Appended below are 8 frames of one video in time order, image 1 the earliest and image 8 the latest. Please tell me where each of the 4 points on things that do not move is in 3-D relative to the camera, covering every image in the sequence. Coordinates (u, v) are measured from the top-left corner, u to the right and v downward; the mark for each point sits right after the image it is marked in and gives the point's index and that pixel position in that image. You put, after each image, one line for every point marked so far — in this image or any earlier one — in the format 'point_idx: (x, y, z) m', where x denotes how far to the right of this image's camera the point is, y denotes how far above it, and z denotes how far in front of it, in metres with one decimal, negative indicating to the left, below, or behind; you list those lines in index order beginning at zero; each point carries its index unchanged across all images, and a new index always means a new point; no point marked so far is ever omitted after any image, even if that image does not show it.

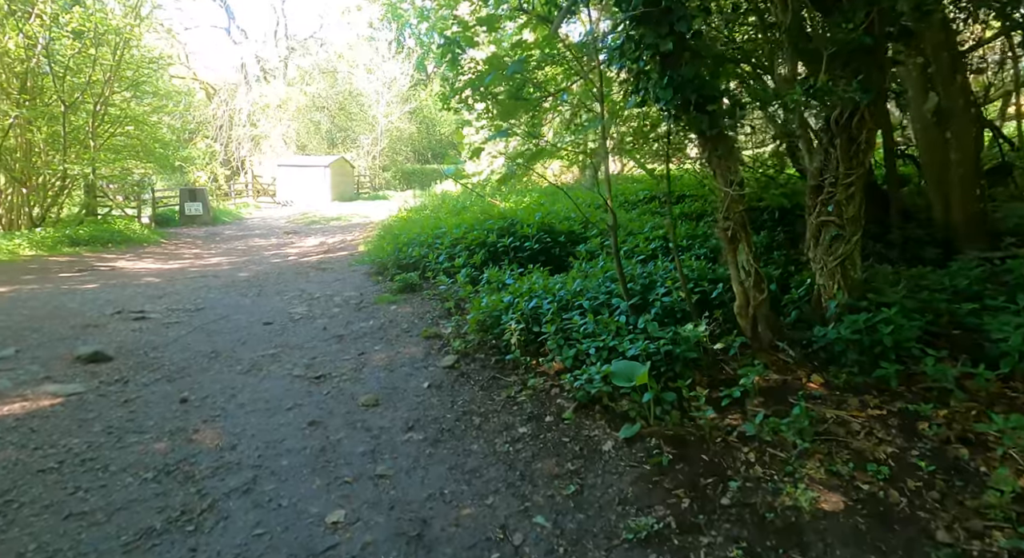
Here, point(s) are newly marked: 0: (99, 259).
0: (-8.3, +0.4, +14.4) m
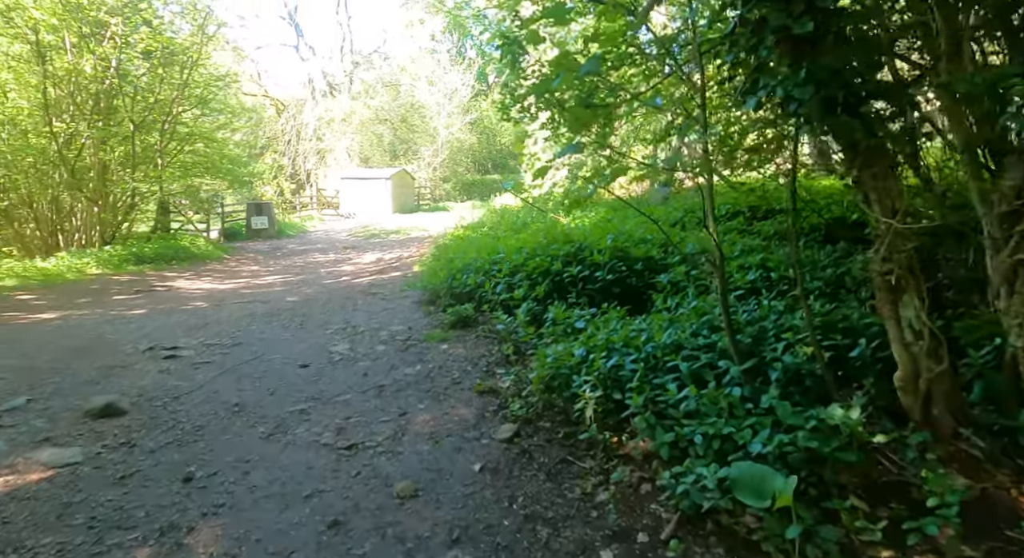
0: (-7.0, 0.0, +14.2) m
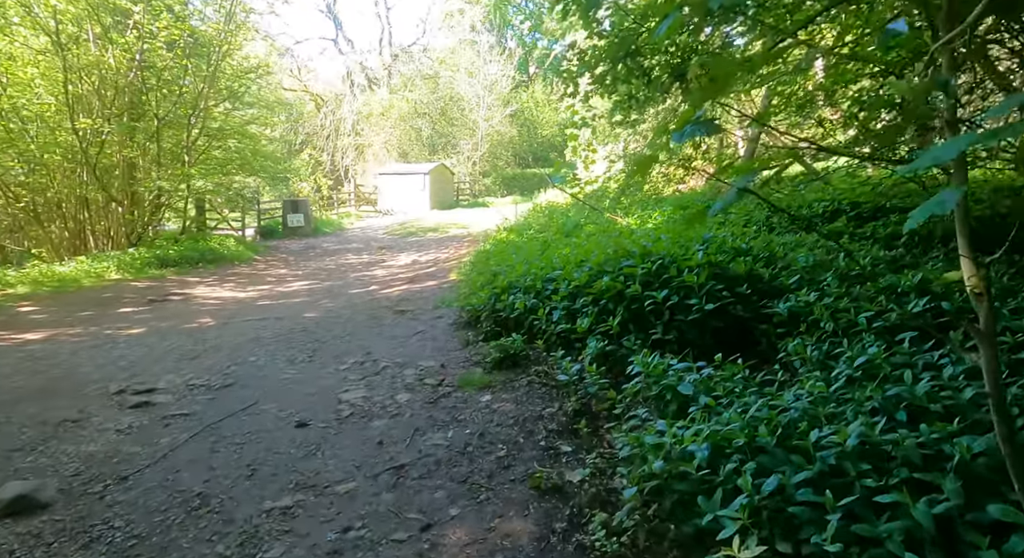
0: (-6.2, -0.1, +13.2) m
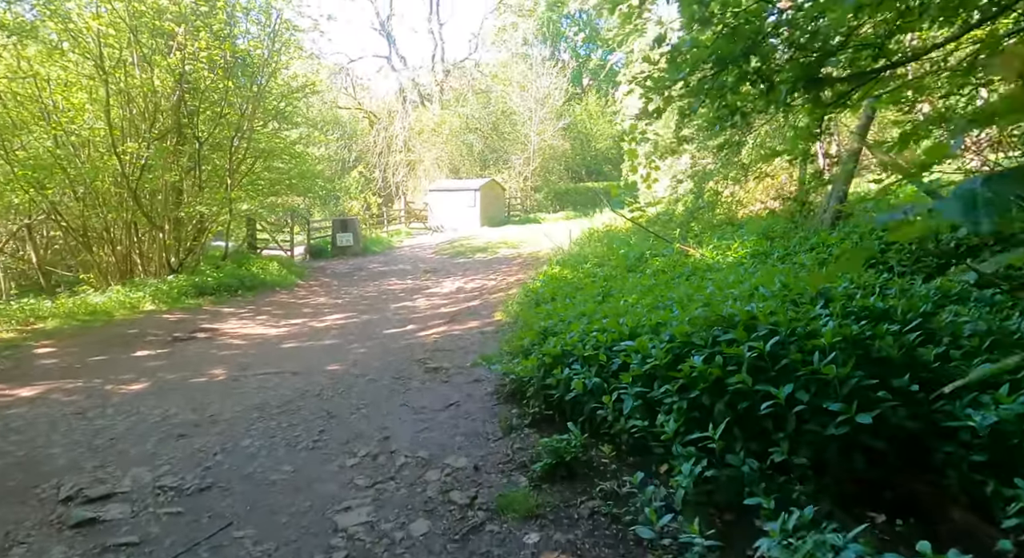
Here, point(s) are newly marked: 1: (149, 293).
0: (-5.2, -0.7, +12.5) m
1: (-6.9, -0.3, +13.7) m
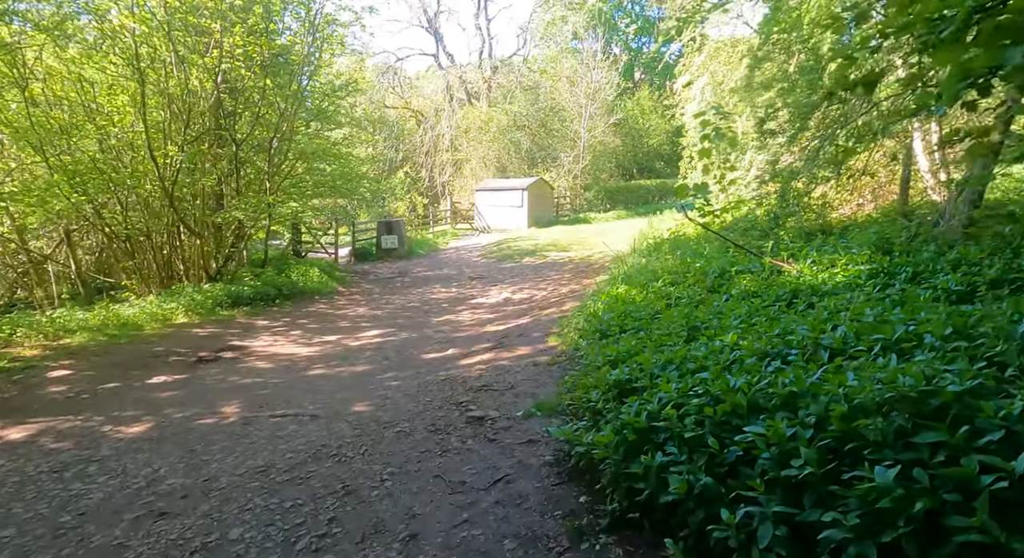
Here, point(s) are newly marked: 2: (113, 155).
0: (-4.4, -0.8, +11.6) m
1: (-6.0, -0.5, +12.9) m
2: (-7.8, +2.4, +14.0) m
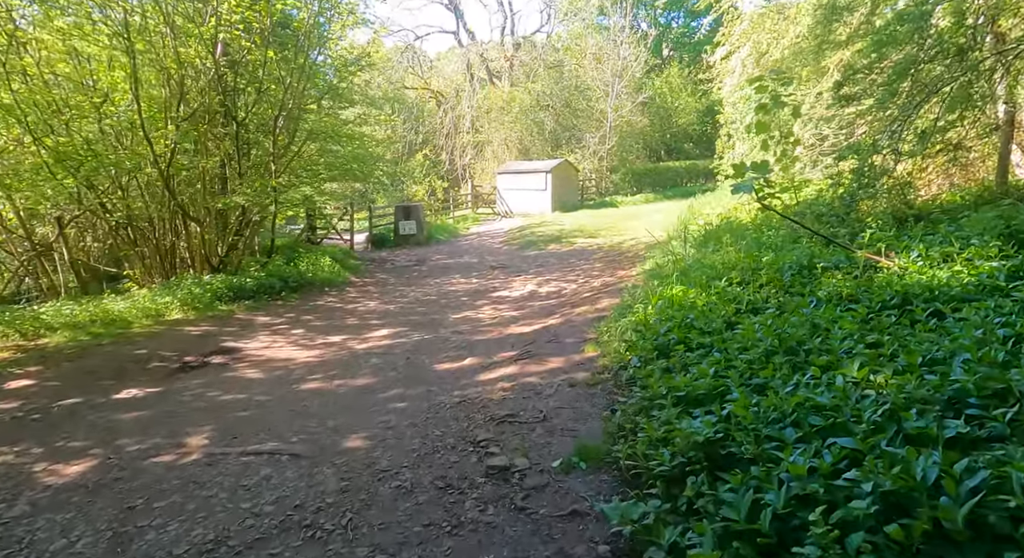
0: (-4.0, -0.7, +10.5) m
1: (-5.6, -0.3, +11.8) m
2: (-7.3, +2.6, +12.9) m
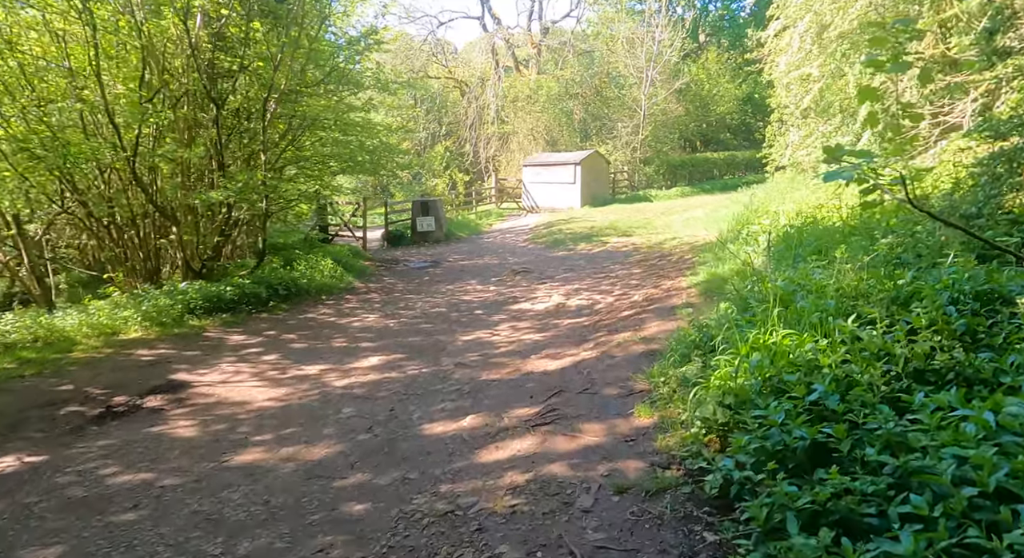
0: (-3.7, -0.9, +8.7) m
1: (-5.2, -0.5, +10.1) m
2: (-6.9, +2.4, +11.1) m
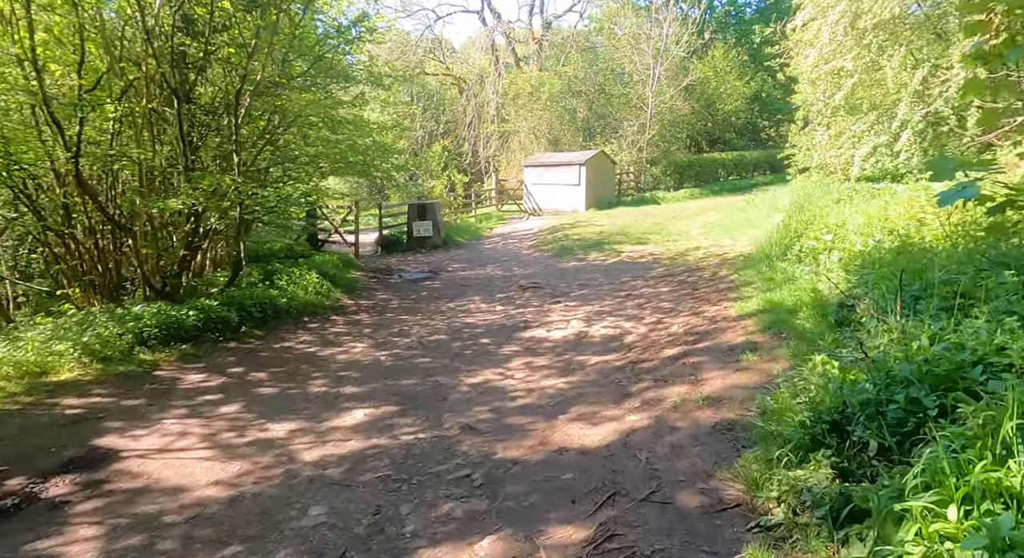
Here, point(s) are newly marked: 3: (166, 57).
0: (-3.5, -1.2, +7.1) m
1: (-5.1, -0.7, +8.5) m
2: (-6.8, +2.2, +9.5) m
3: (-5.1, +3.3, +10.5) m
